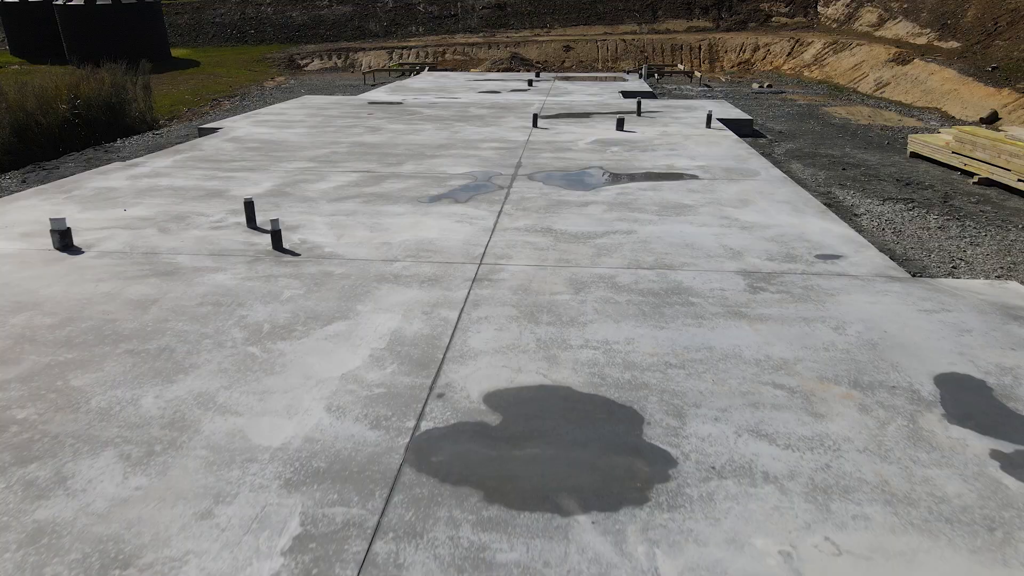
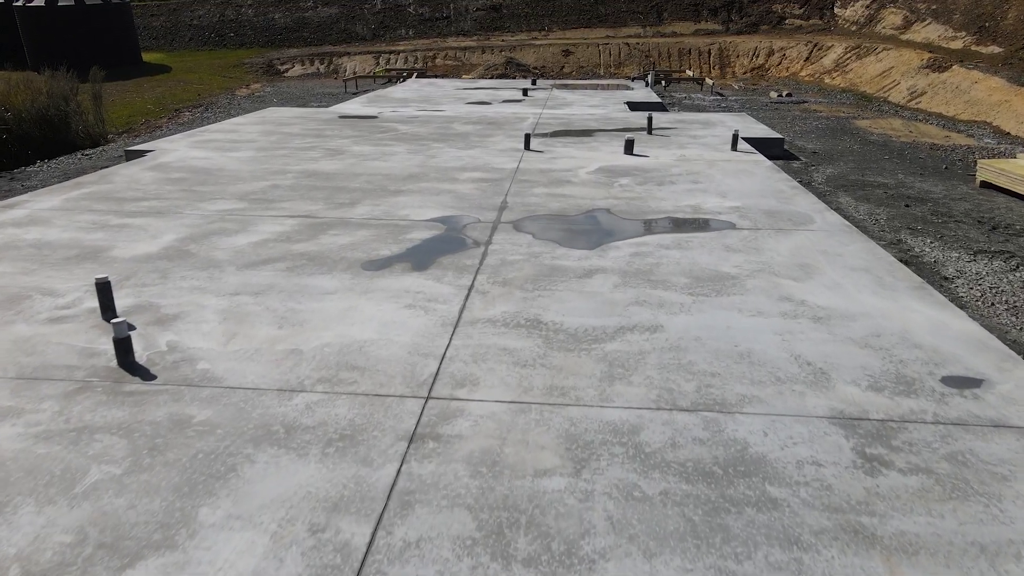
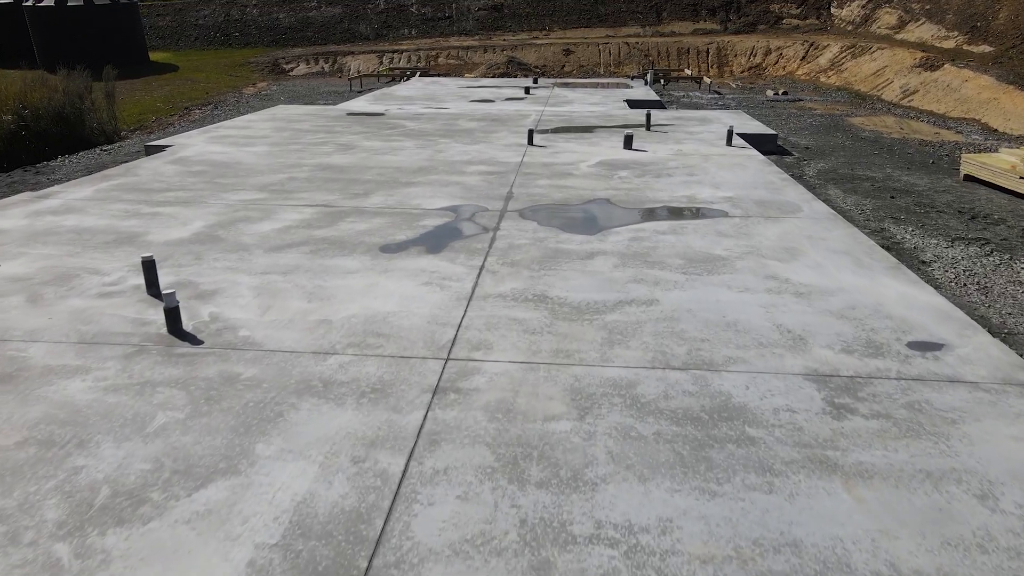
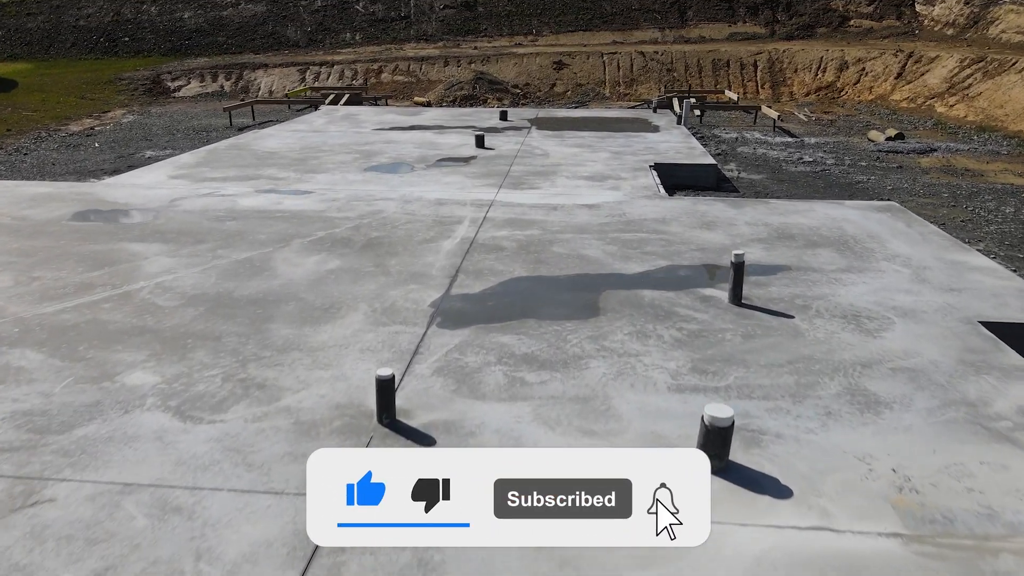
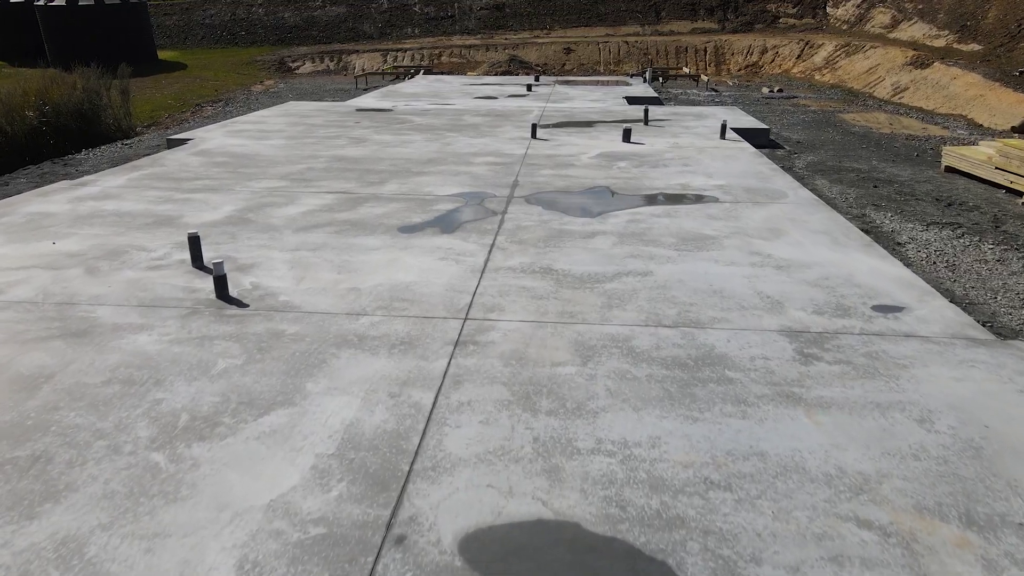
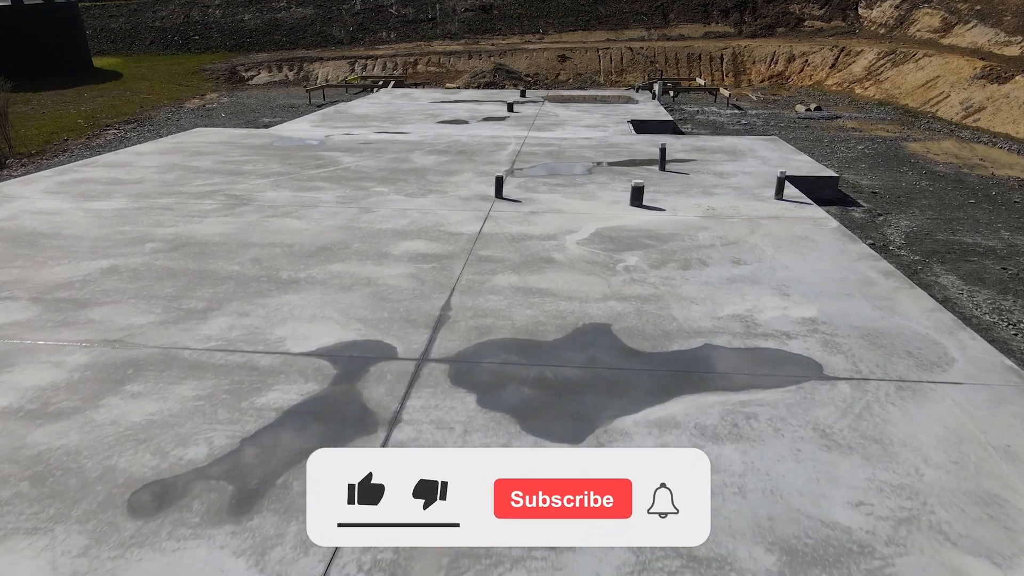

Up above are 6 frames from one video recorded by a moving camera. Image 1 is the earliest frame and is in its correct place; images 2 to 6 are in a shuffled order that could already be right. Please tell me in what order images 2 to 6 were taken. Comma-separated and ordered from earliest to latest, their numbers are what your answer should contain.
5, 3, 2, 6, 4
